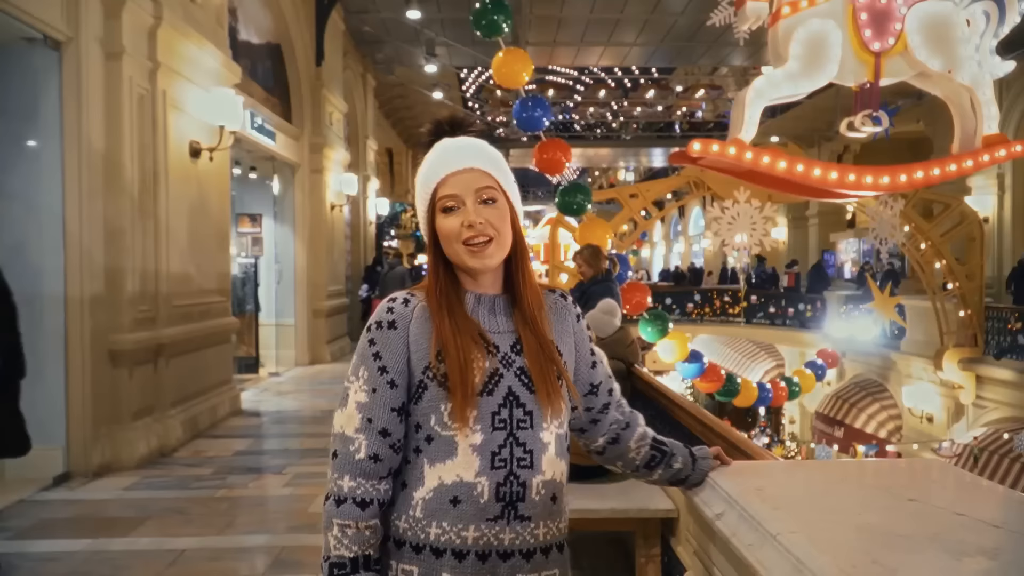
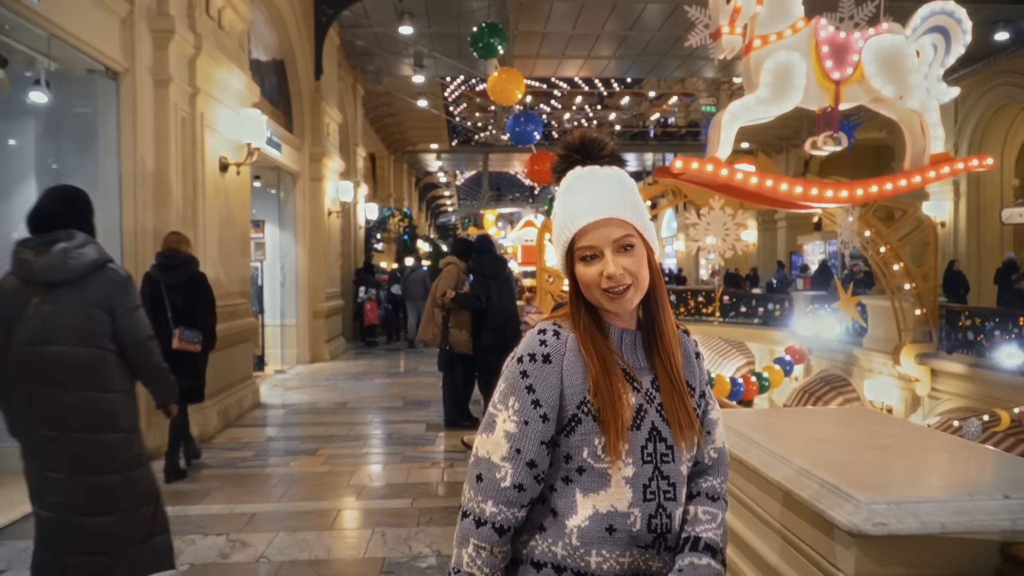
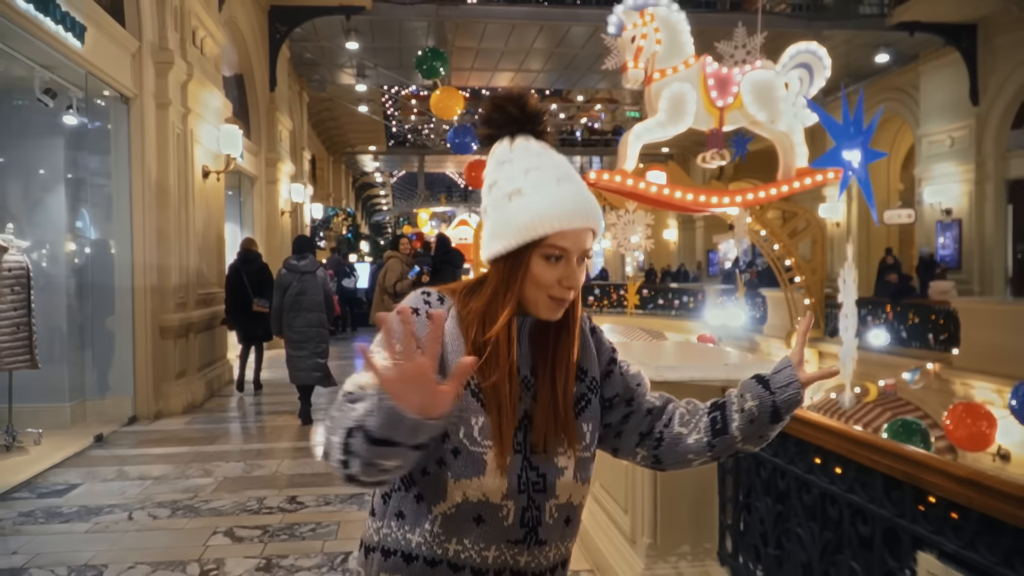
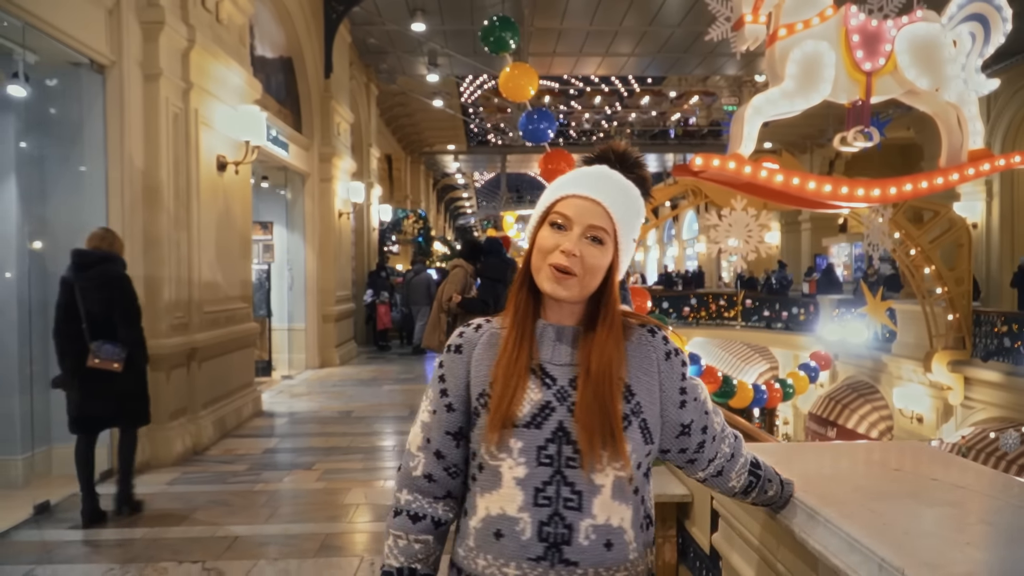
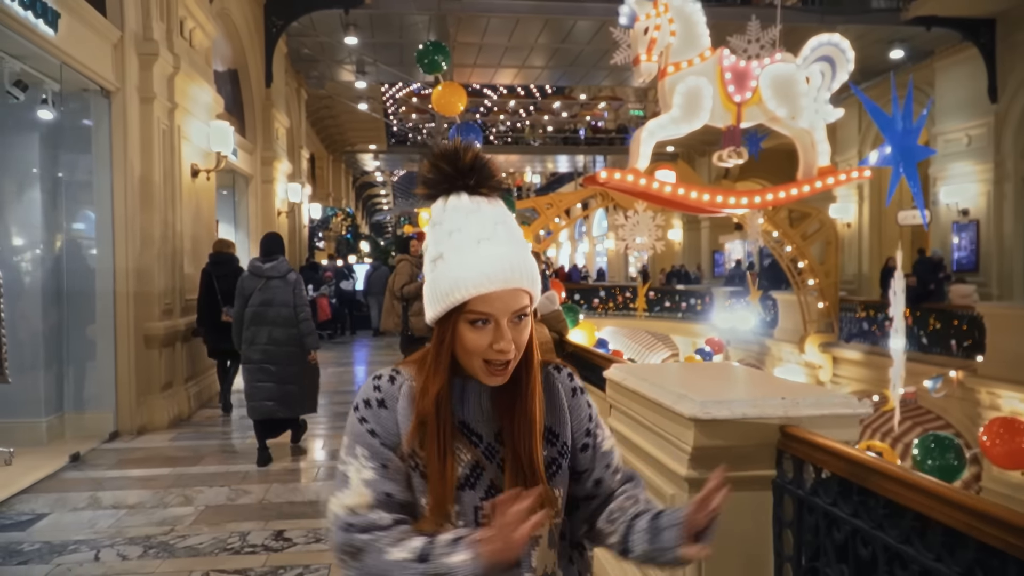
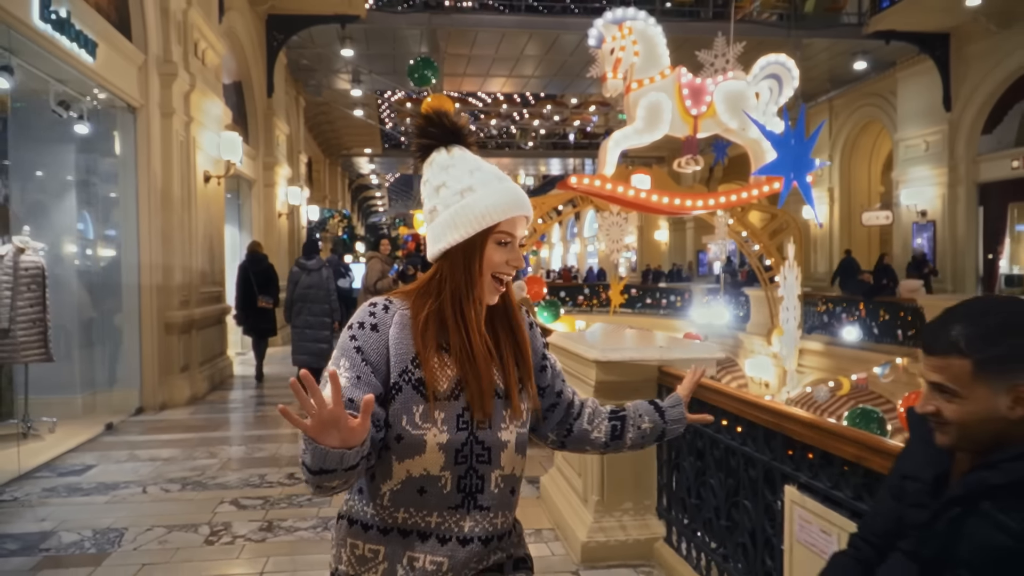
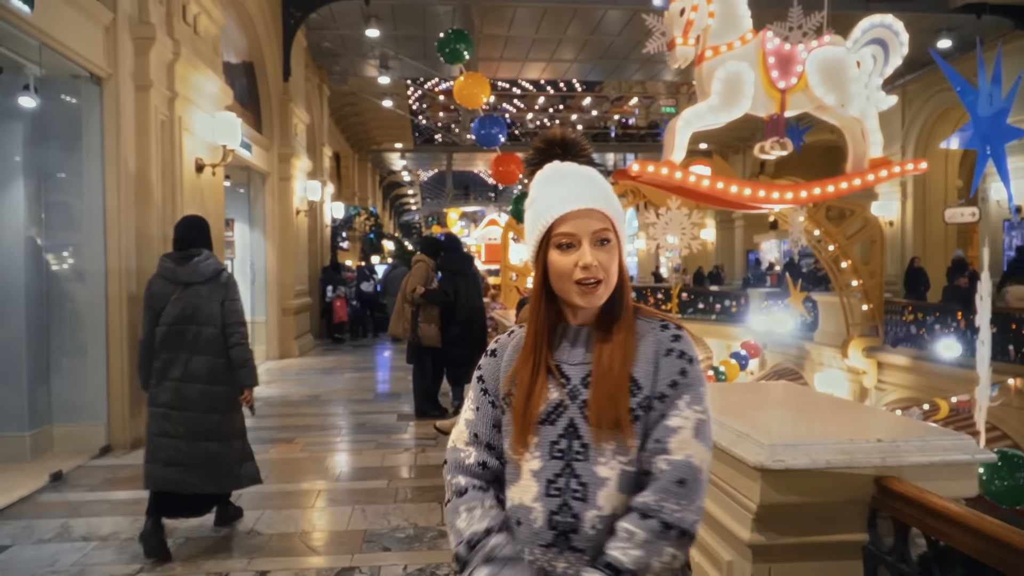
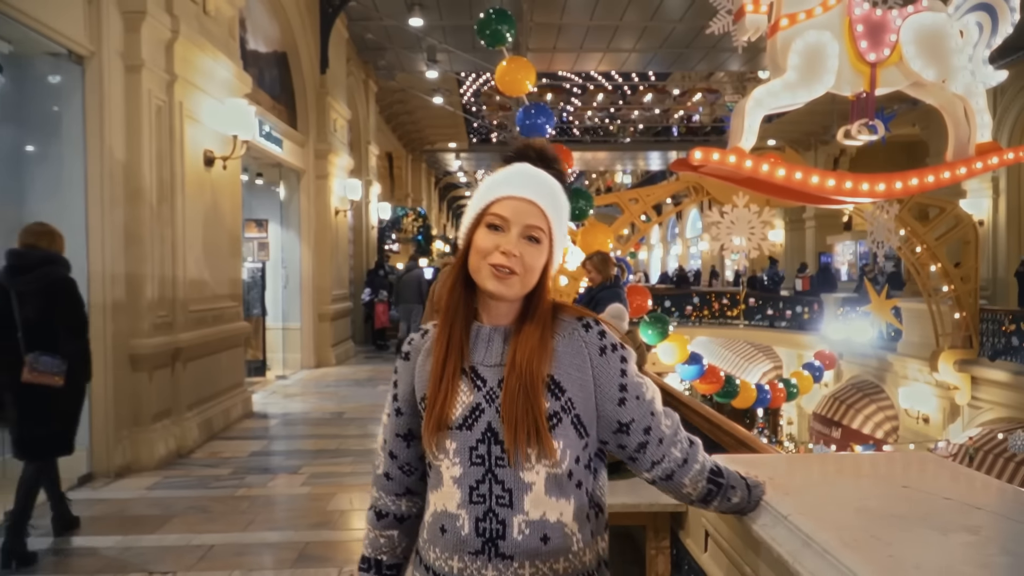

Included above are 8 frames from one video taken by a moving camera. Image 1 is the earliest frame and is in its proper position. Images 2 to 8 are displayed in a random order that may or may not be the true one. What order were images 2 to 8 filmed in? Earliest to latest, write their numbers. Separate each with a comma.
8, 4, 2, 7, 5, 3, 6
